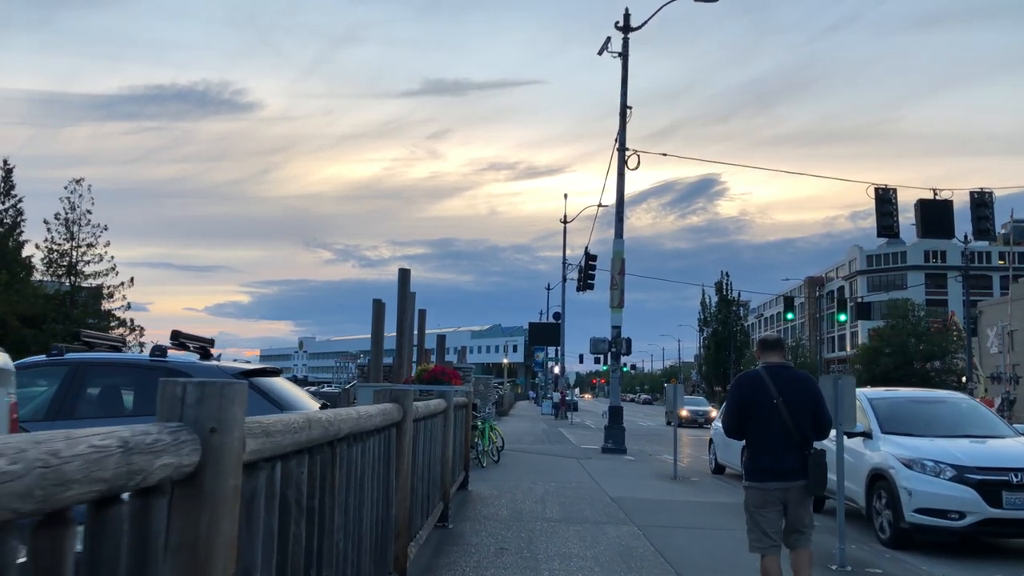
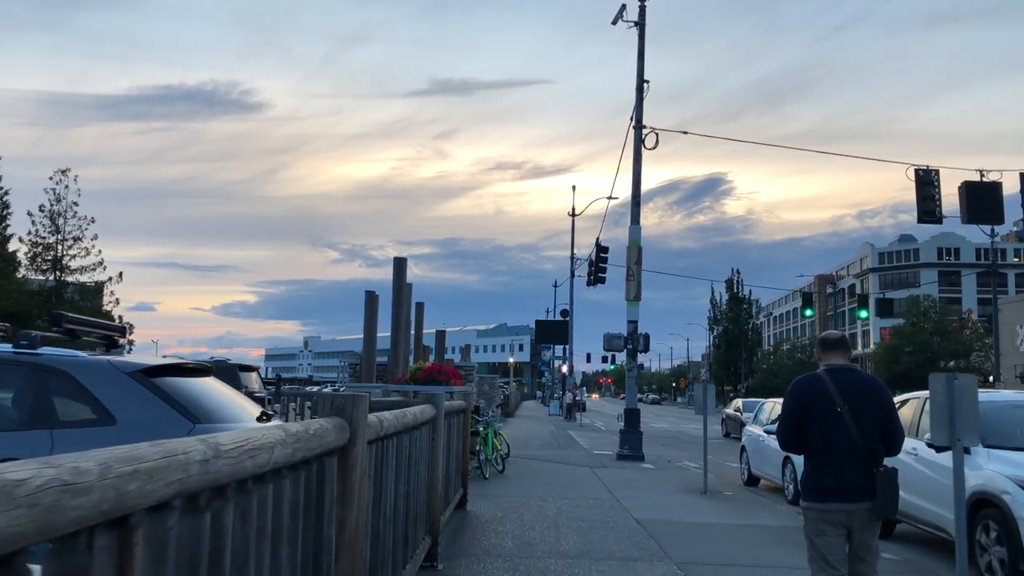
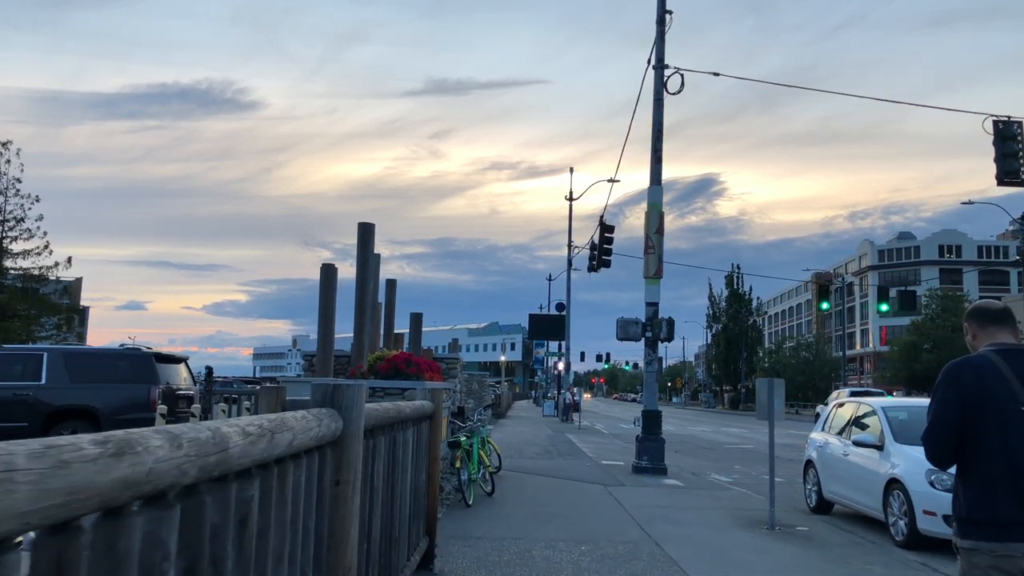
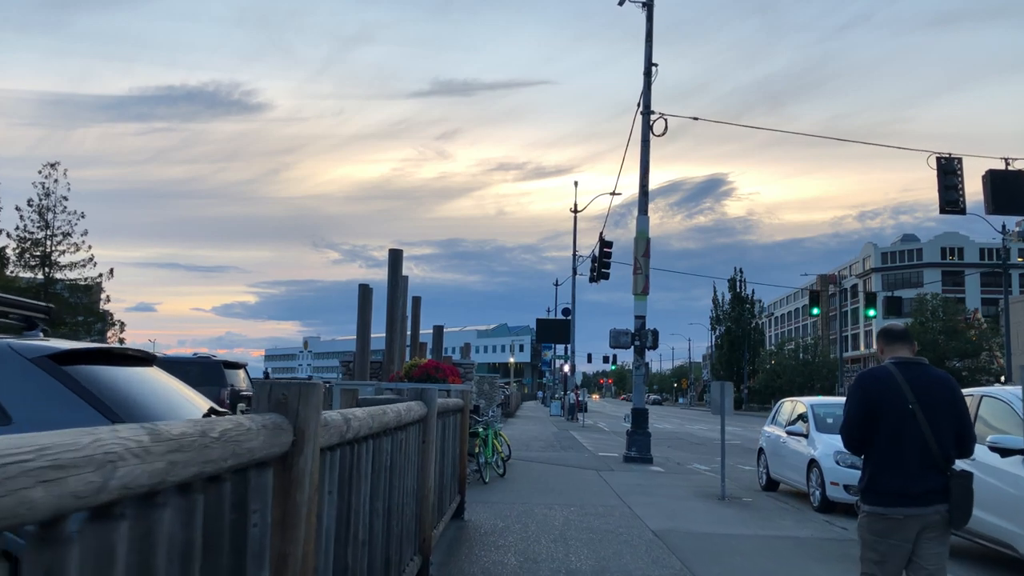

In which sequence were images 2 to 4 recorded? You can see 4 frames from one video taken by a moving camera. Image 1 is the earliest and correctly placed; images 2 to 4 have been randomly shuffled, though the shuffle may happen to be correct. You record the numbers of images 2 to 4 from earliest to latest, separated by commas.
2, 4, 3
